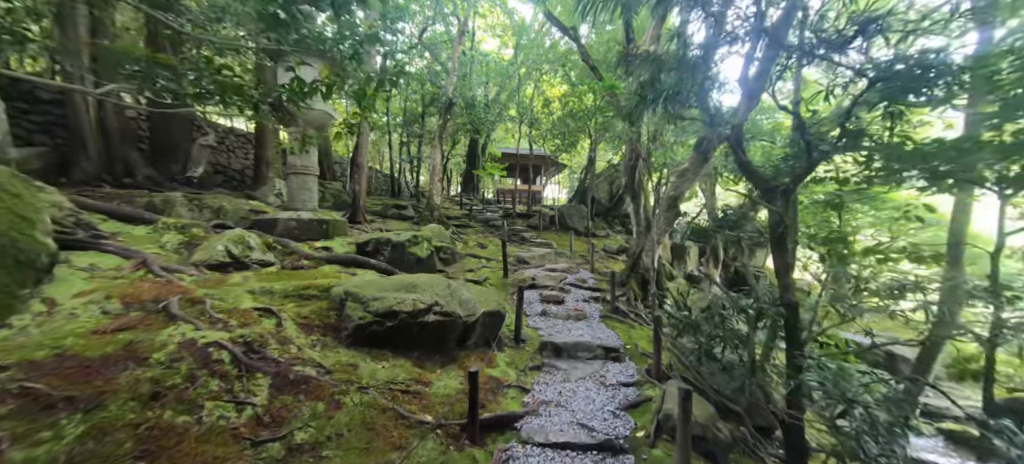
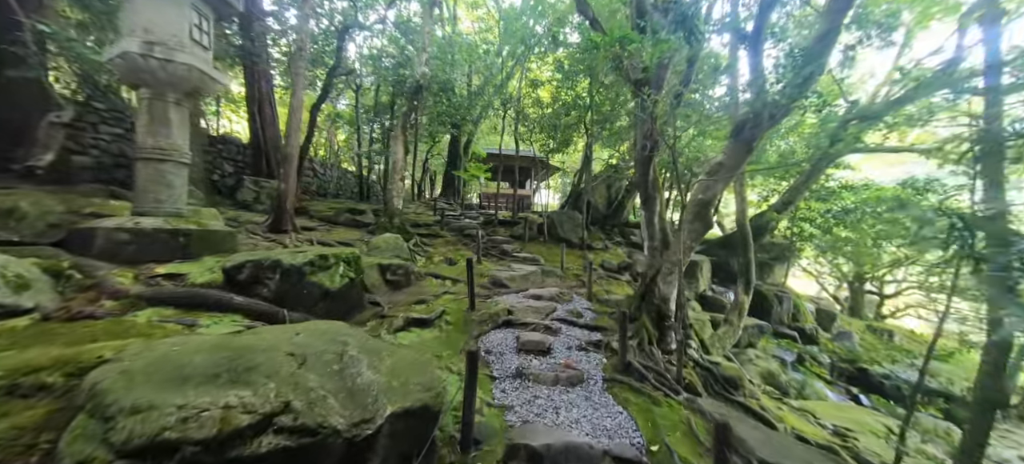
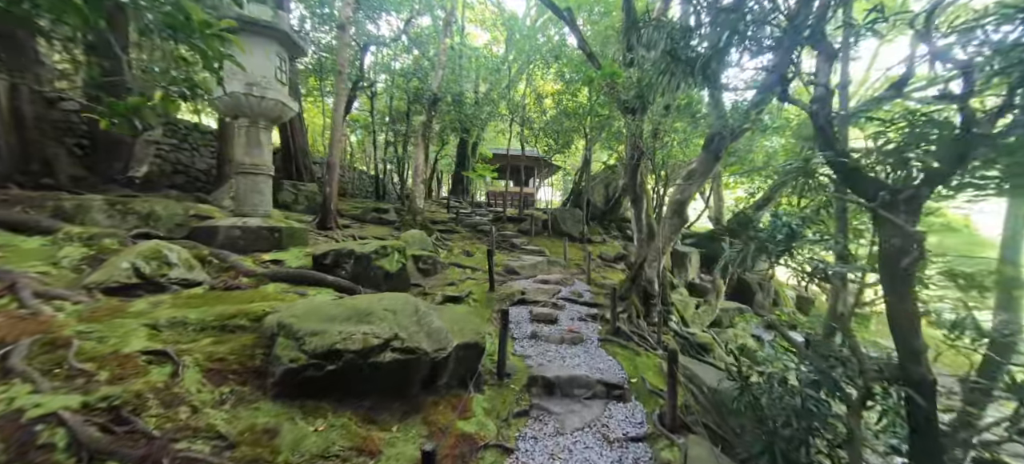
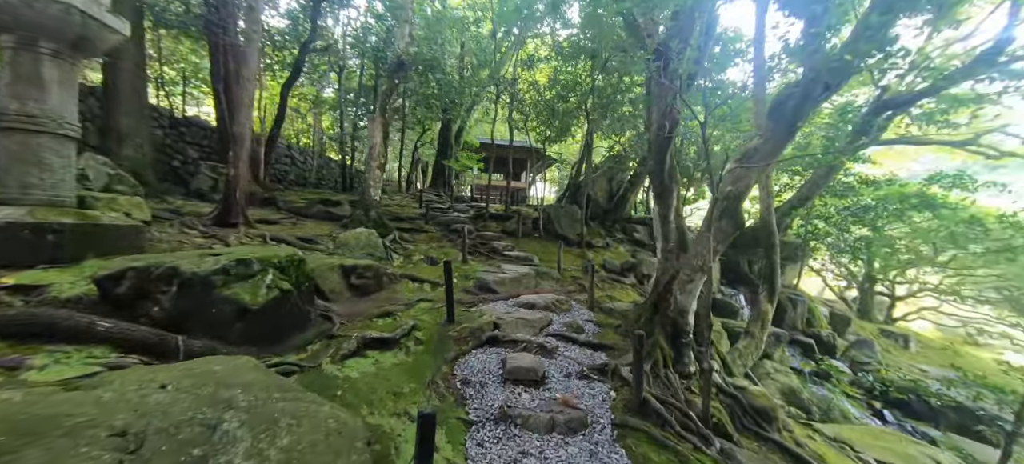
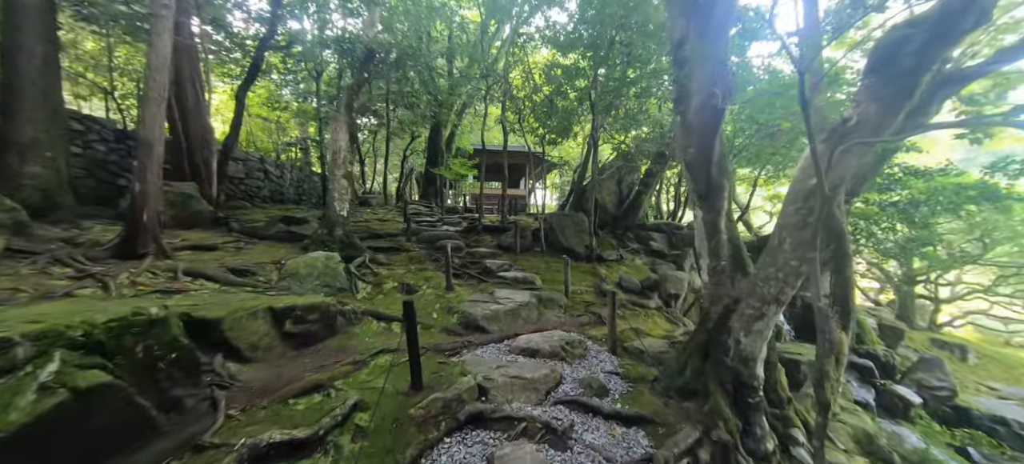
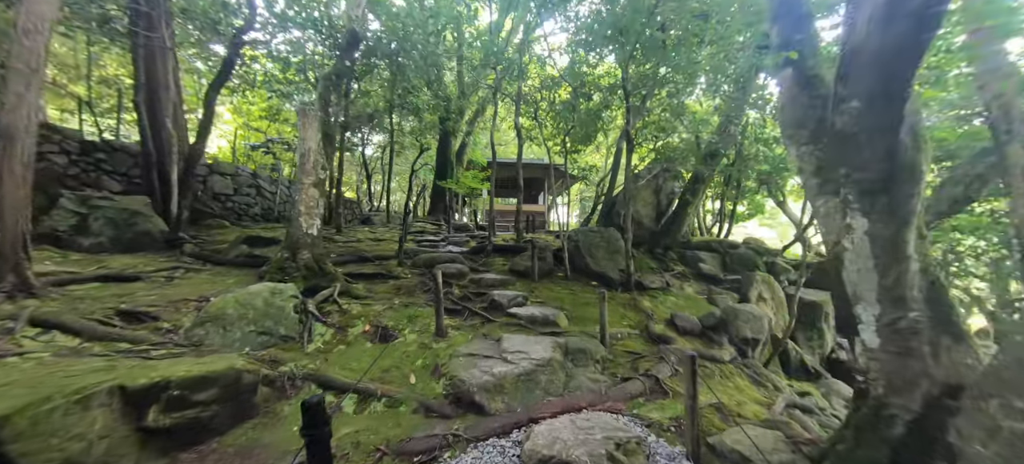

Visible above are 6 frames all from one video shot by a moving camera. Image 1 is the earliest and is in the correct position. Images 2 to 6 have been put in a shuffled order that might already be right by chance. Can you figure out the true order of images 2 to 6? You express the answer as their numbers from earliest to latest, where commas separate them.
3, 2, 4, 5, 6
